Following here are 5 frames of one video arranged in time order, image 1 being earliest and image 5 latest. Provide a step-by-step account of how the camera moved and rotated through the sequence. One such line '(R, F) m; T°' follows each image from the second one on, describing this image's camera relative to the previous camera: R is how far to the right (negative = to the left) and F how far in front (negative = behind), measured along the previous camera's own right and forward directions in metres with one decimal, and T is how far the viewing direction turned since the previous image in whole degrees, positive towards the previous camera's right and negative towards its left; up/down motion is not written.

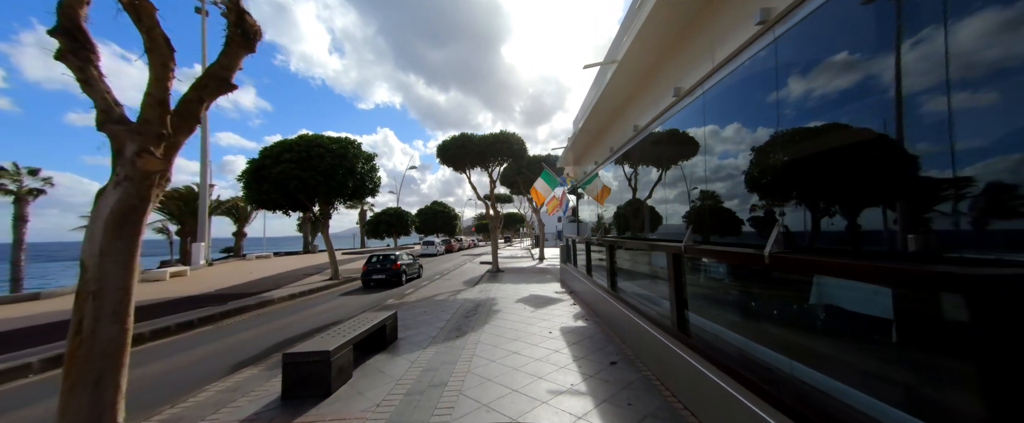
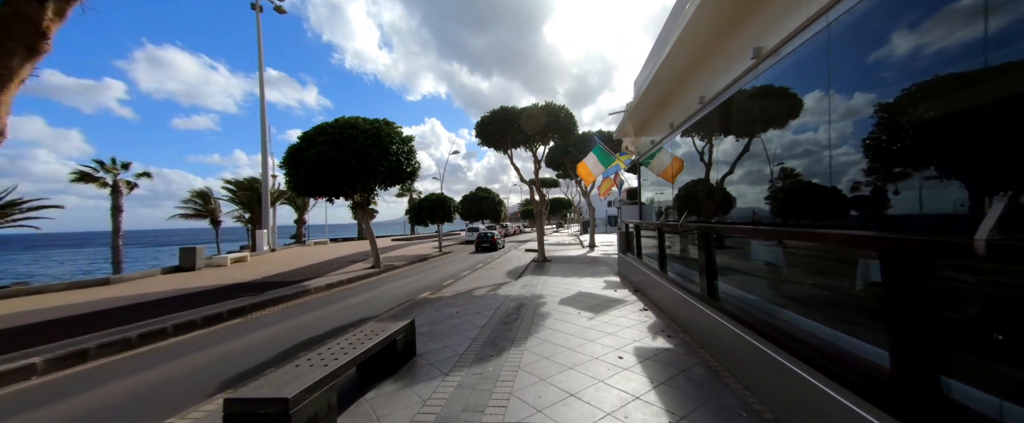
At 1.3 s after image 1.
(0.0, +0.9) m; -8°
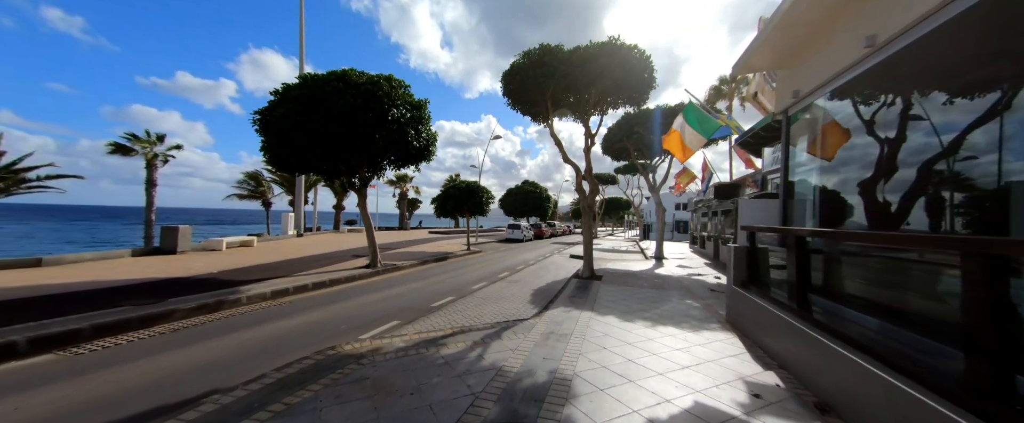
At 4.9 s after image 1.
(+0.3, +2.4) m; -10°
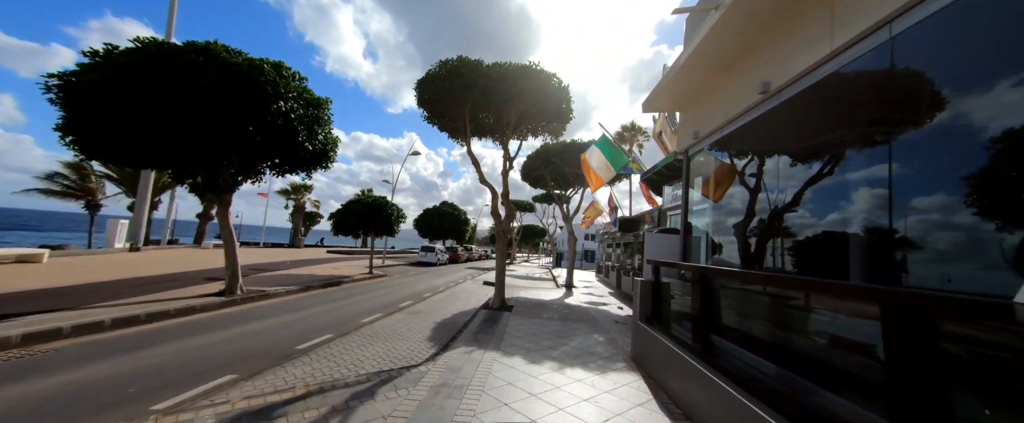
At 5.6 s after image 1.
(+0.2, +0.4) m; +15°
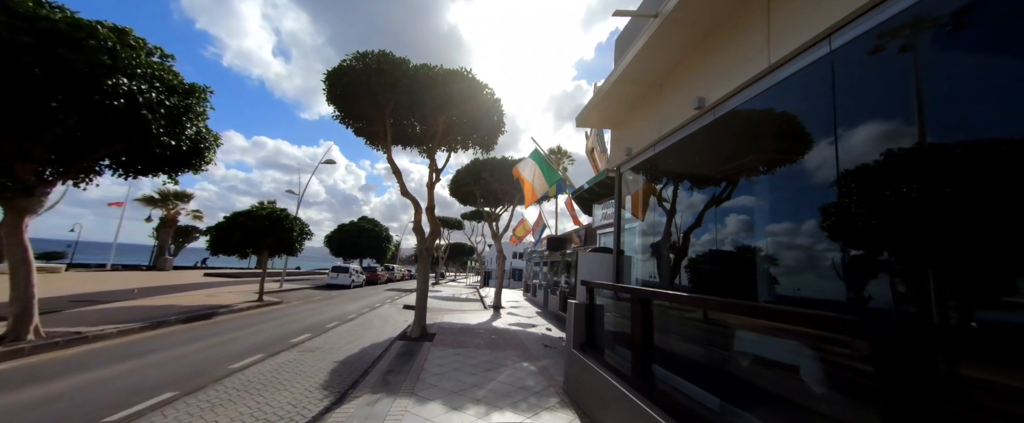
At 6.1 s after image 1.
(+0.1, +0.4) m; +13°
